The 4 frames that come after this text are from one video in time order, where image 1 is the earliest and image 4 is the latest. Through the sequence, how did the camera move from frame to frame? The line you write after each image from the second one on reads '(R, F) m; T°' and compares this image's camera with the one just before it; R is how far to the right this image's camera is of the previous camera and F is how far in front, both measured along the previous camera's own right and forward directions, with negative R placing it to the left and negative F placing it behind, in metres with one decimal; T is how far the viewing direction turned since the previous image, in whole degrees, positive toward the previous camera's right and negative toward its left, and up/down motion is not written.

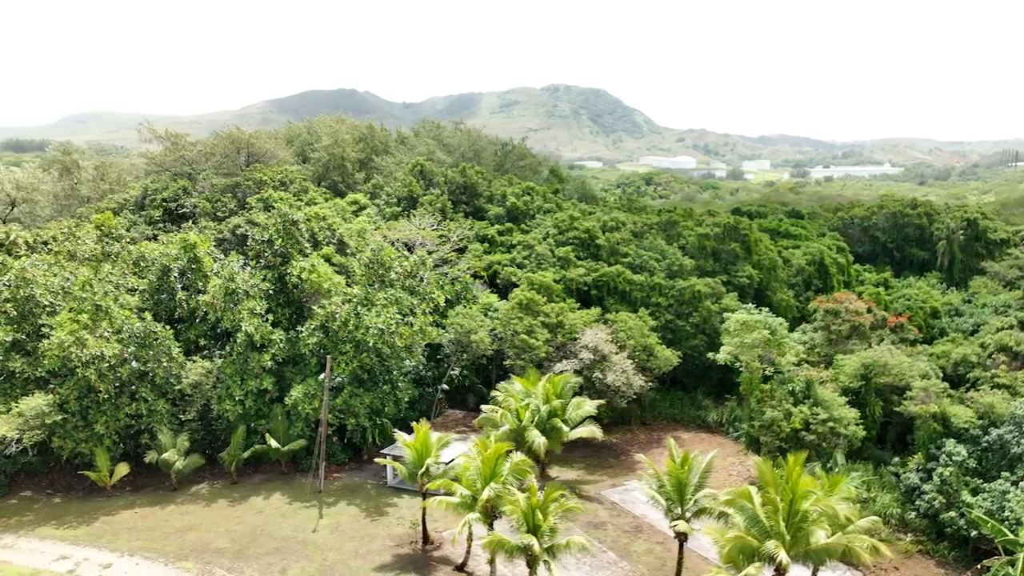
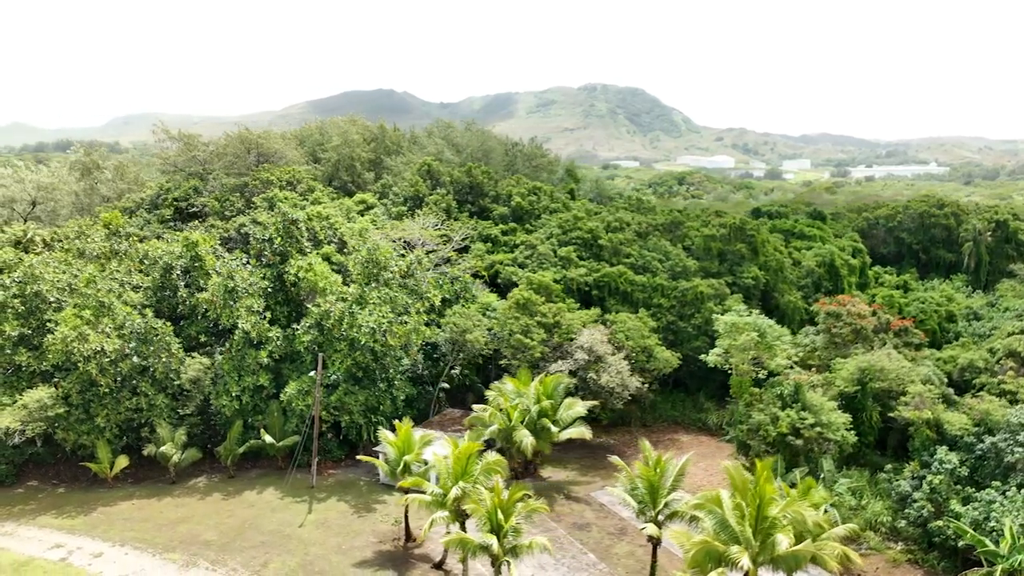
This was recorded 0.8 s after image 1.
(+1.0, 0.0) m; -2°
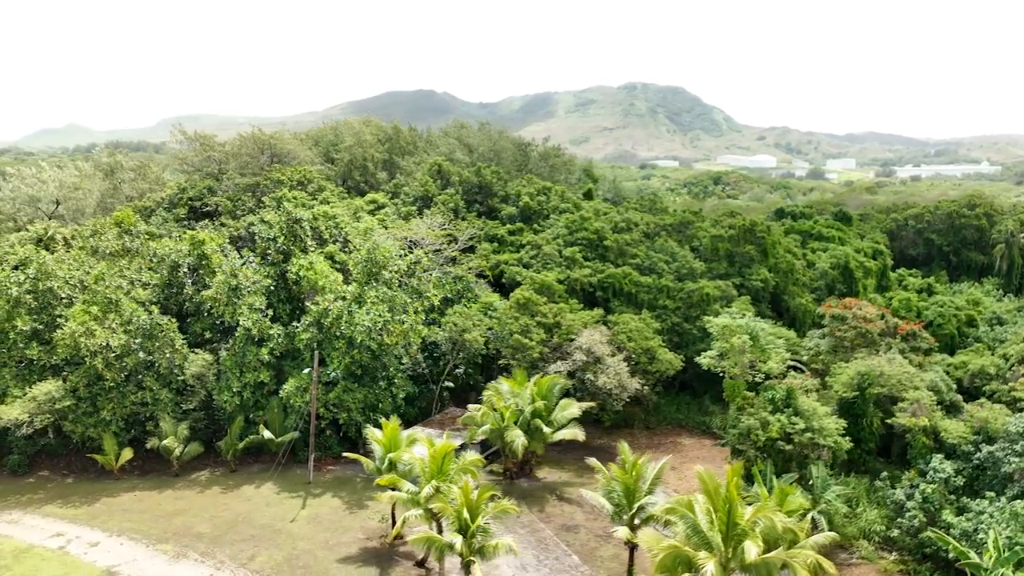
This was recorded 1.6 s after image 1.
(+0.9, 0.0) m; -3°
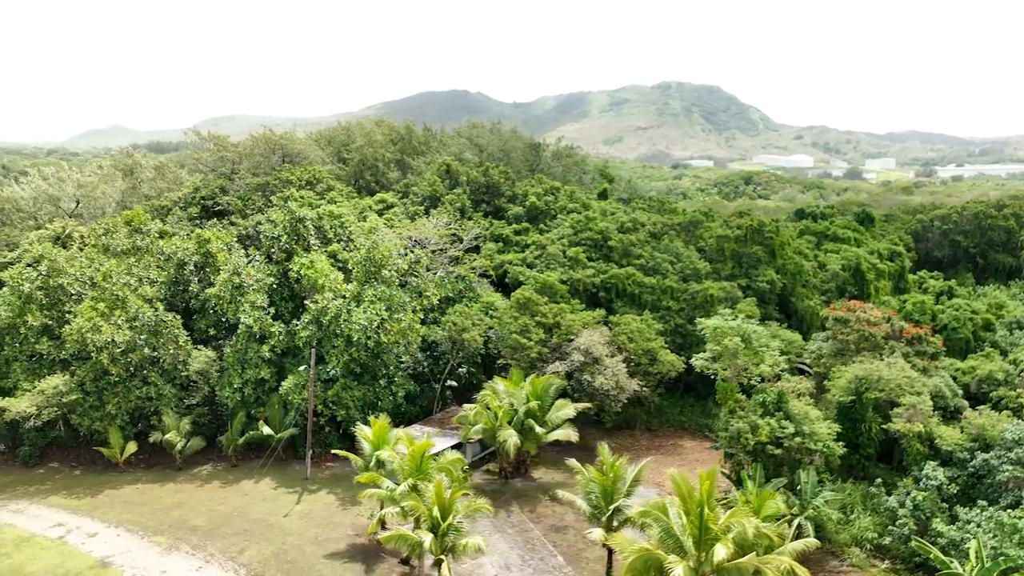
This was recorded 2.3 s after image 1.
(+0.8, 0.0) m; -2°
